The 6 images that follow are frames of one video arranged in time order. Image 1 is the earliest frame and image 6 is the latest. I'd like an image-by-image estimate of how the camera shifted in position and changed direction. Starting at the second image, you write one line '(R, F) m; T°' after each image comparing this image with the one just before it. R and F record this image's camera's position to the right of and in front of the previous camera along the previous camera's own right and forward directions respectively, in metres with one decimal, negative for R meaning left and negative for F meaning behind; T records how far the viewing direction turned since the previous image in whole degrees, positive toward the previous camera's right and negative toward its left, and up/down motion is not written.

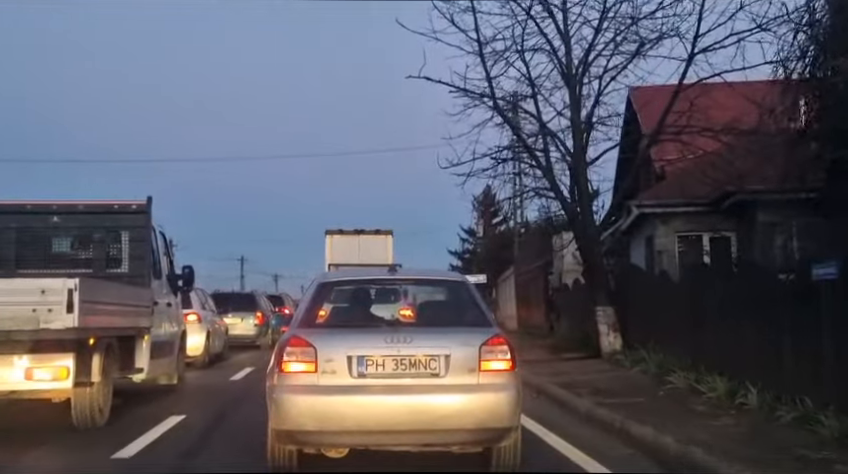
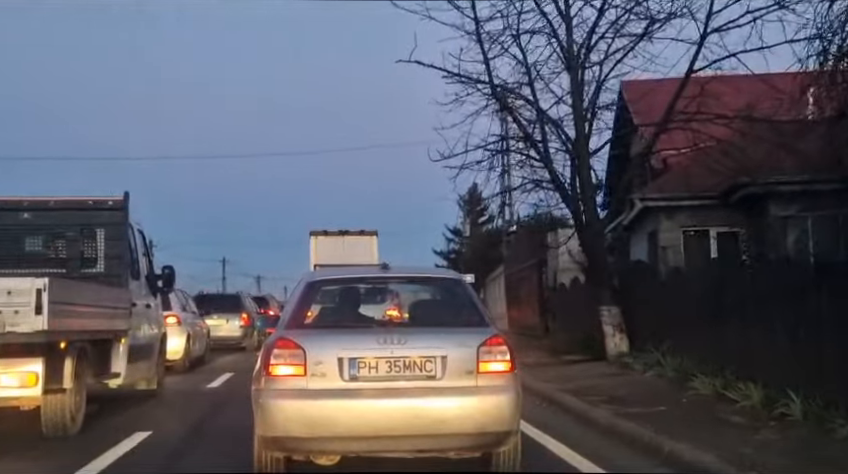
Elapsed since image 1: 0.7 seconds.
(-0.1, +0.5) m; +1°
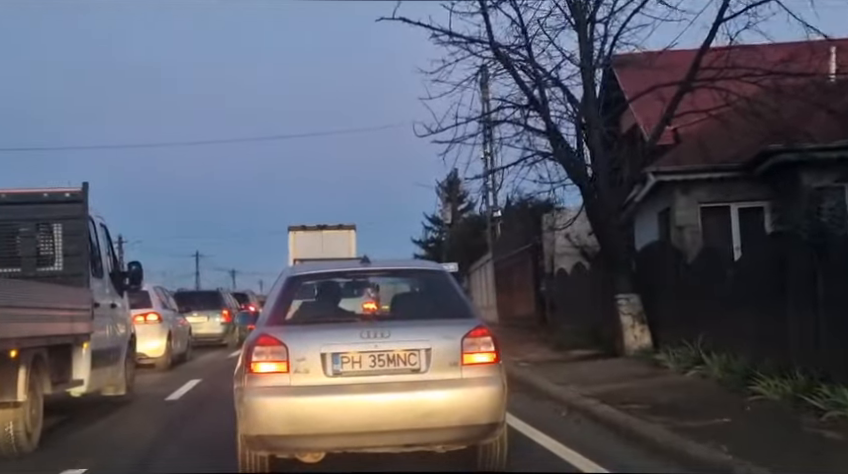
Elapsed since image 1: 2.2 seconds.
(-0.1, +0.8) m; +1°
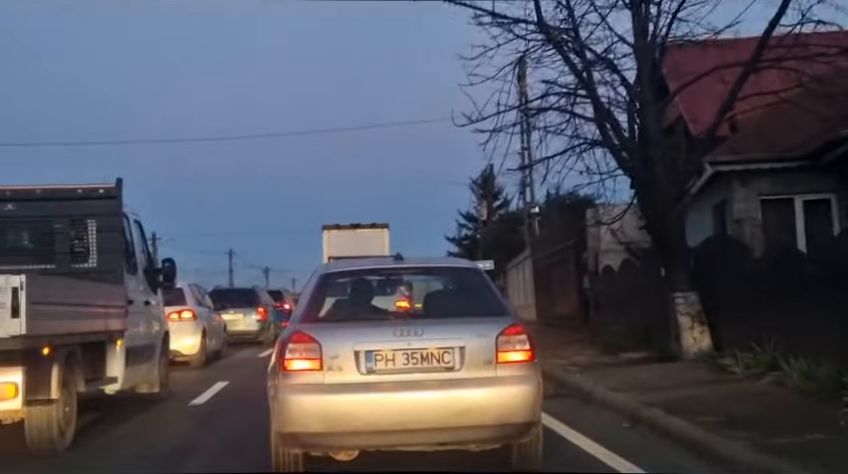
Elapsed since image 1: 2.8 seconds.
(0.0, +0.2) m; -2°
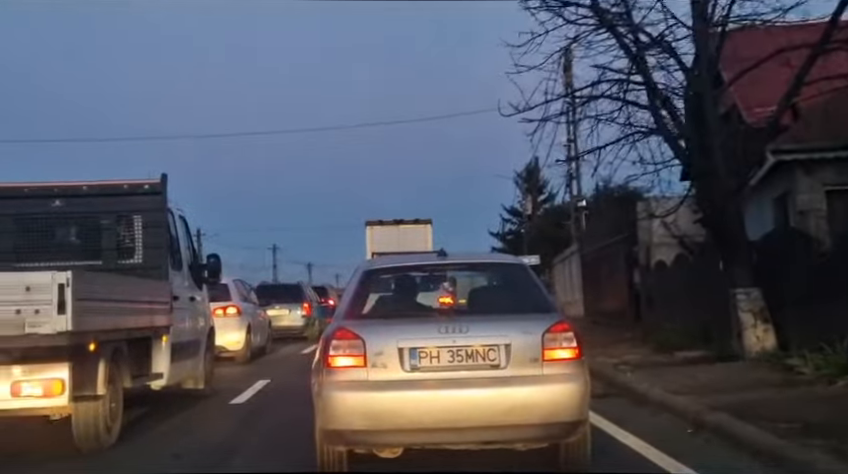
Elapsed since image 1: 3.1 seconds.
(0.0, +0.1) m; -3°
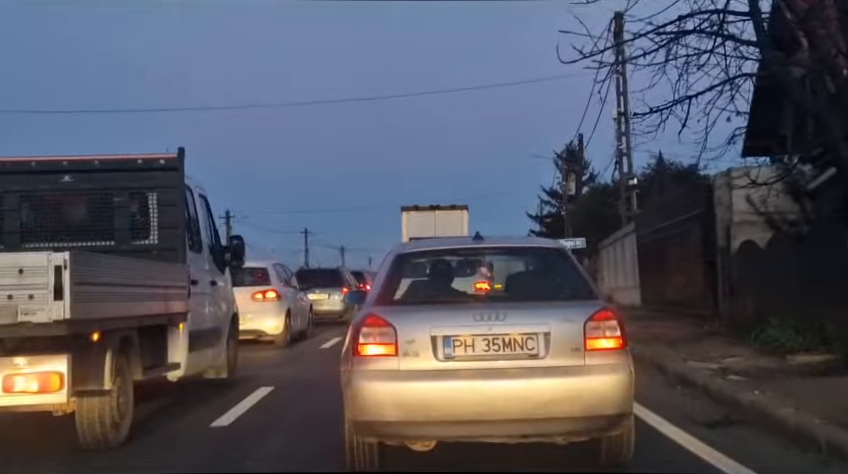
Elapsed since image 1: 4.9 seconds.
(-0.1, +0.8) m; -2°
